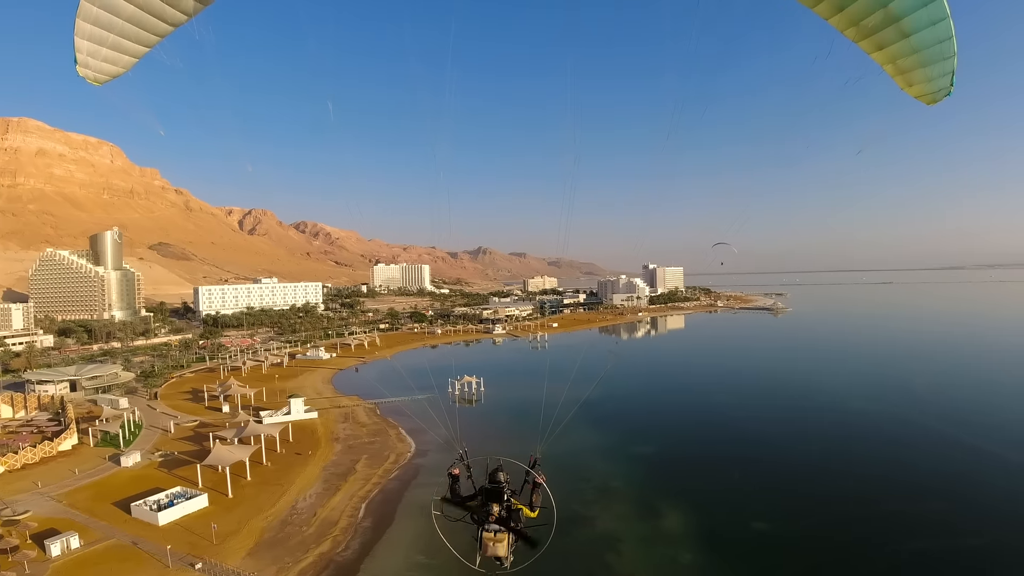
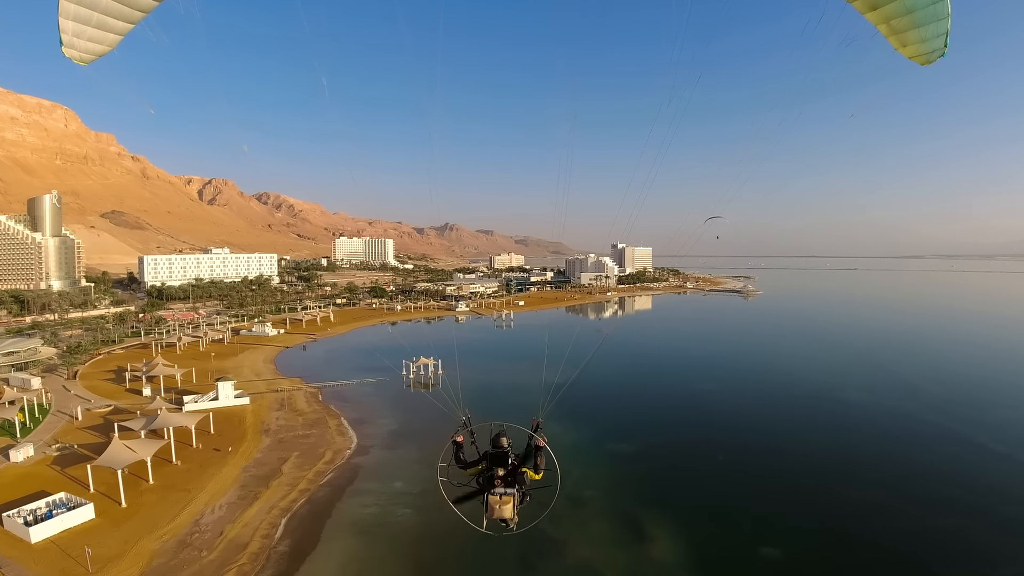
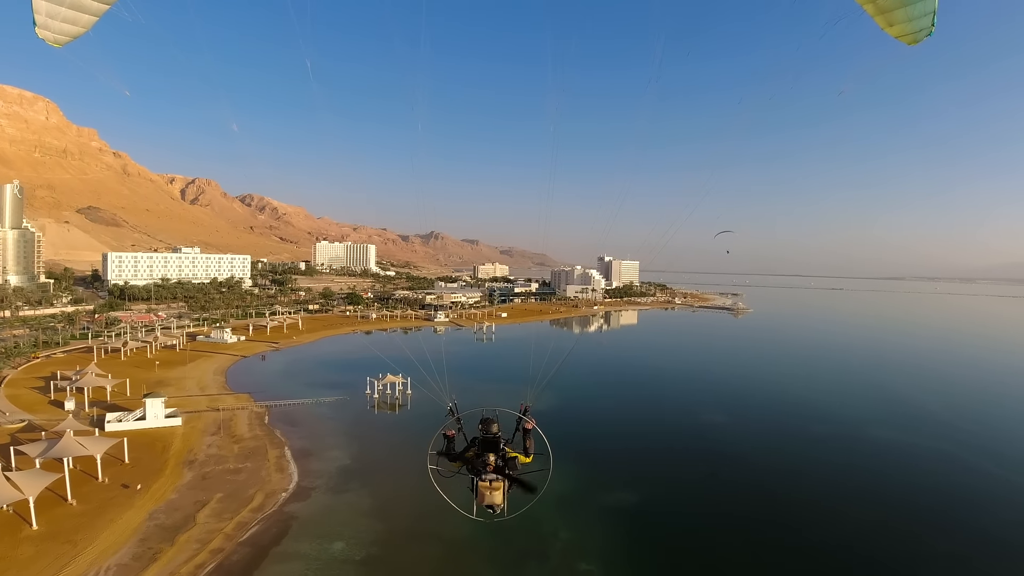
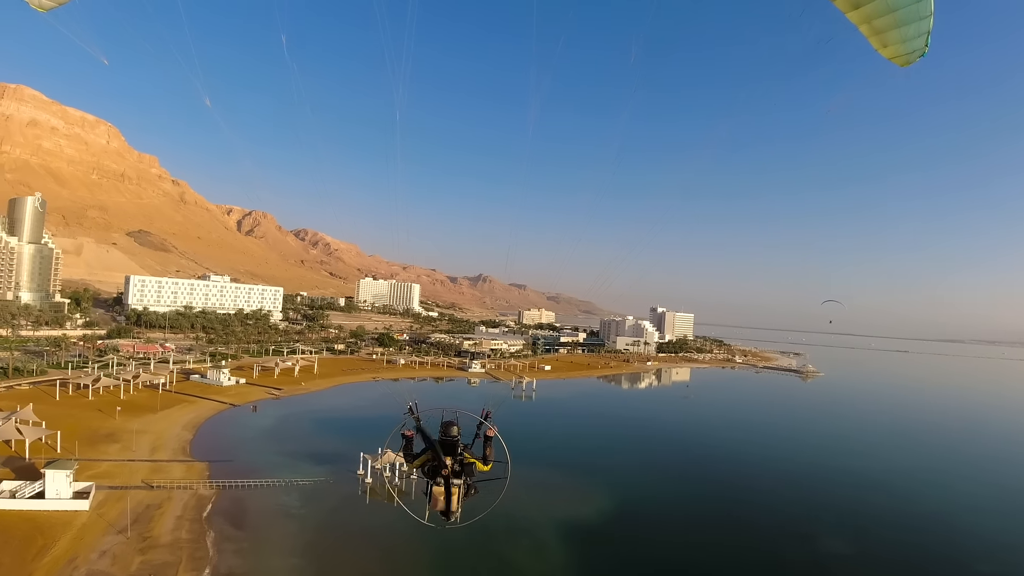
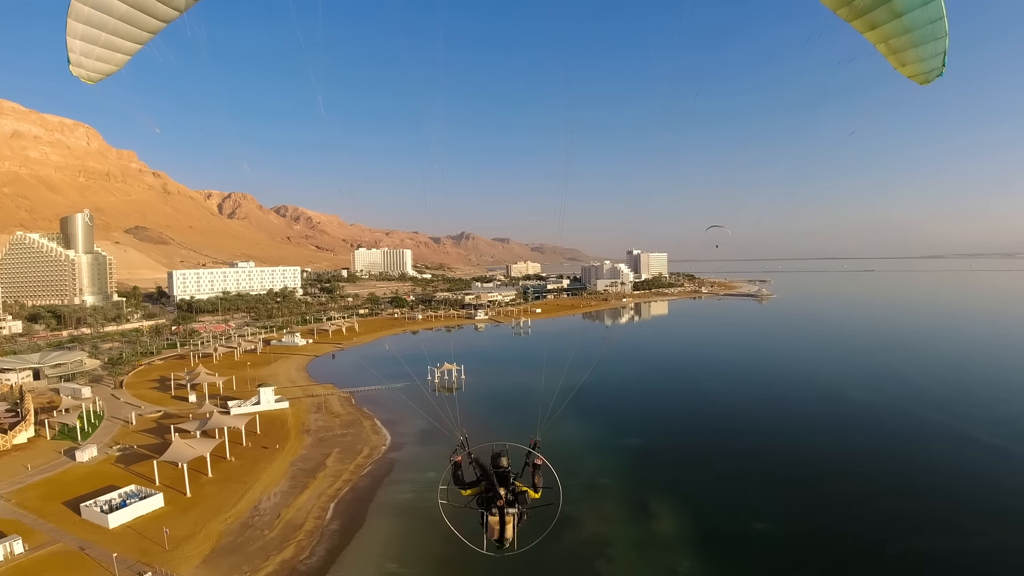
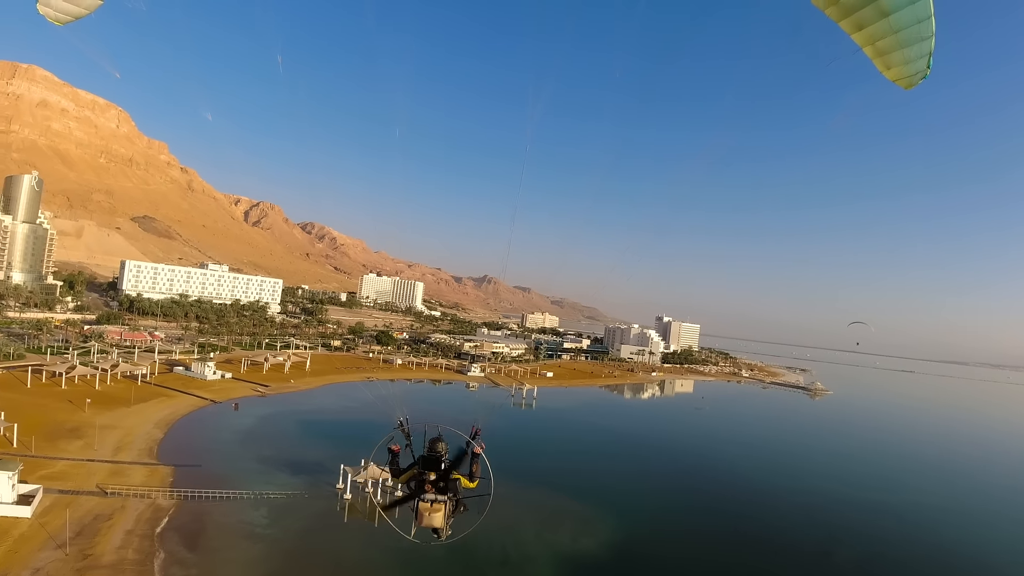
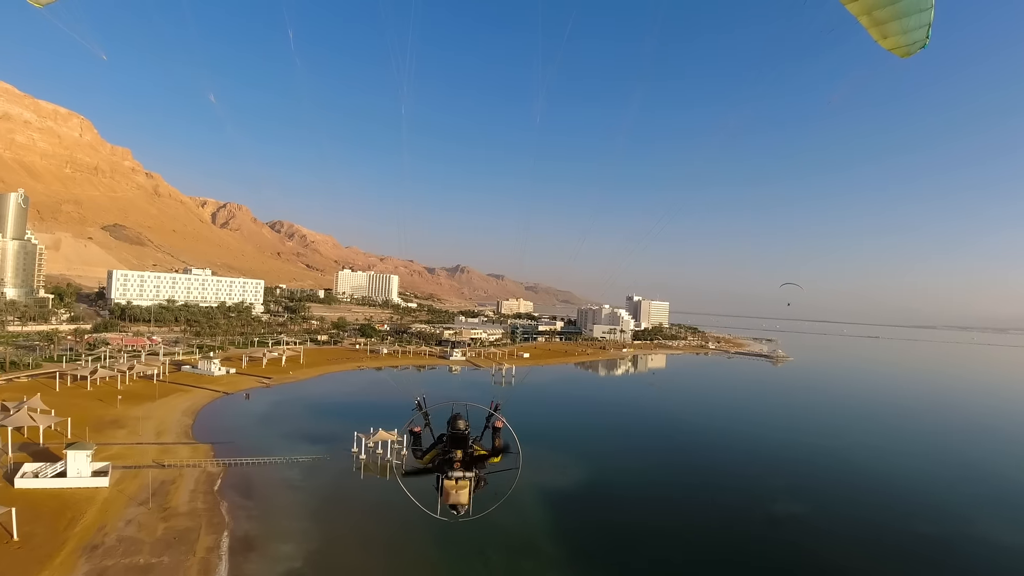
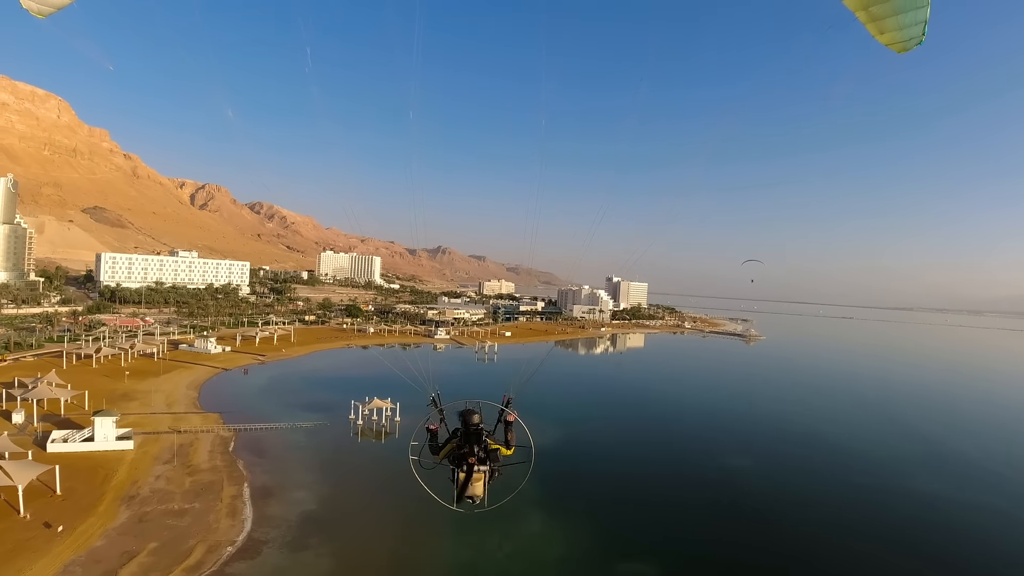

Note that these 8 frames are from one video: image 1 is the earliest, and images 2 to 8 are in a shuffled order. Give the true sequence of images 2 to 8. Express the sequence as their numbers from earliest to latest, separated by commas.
5, 2, 3, 8, 7, 4, 6
